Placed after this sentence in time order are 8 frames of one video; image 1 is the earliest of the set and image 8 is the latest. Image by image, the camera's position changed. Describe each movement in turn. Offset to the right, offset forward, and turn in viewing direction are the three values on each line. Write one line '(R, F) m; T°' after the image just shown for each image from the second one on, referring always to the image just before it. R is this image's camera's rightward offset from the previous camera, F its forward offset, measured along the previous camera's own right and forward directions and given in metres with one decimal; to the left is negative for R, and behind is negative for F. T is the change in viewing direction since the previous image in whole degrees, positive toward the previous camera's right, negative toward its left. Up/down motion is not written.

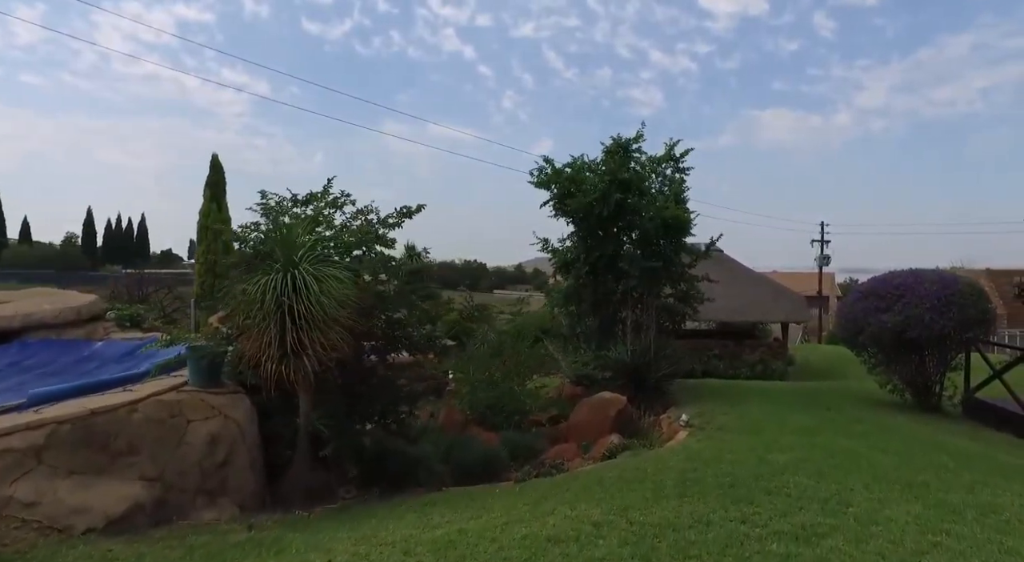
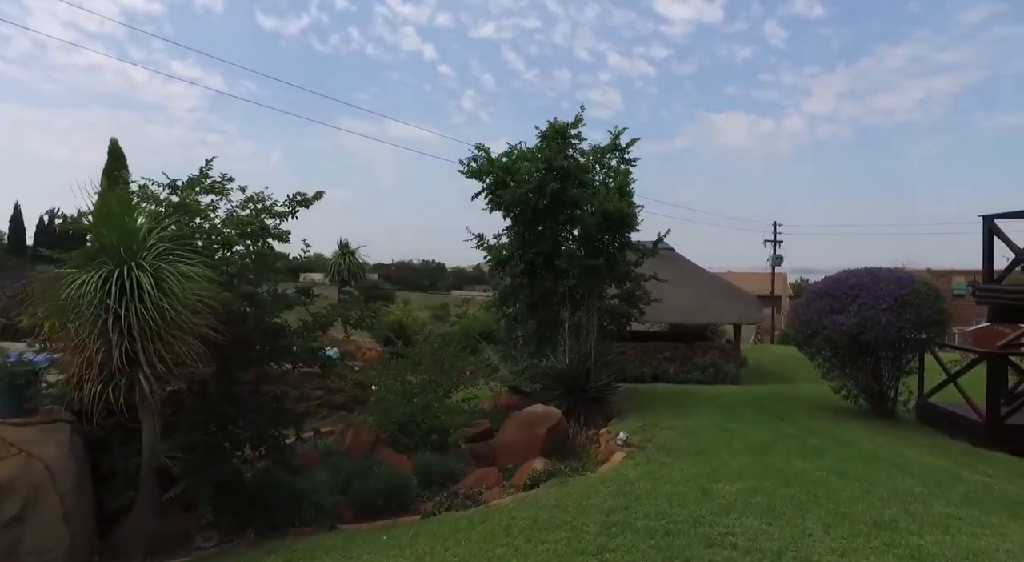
(+0.5, +1.0) m; +3°
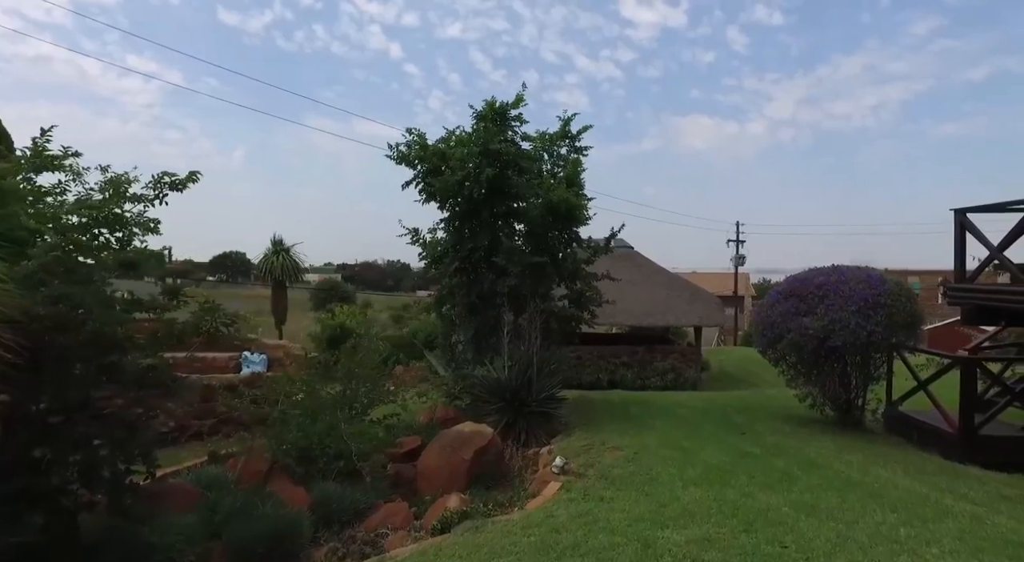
(+0.5, +1.1) m; +3°
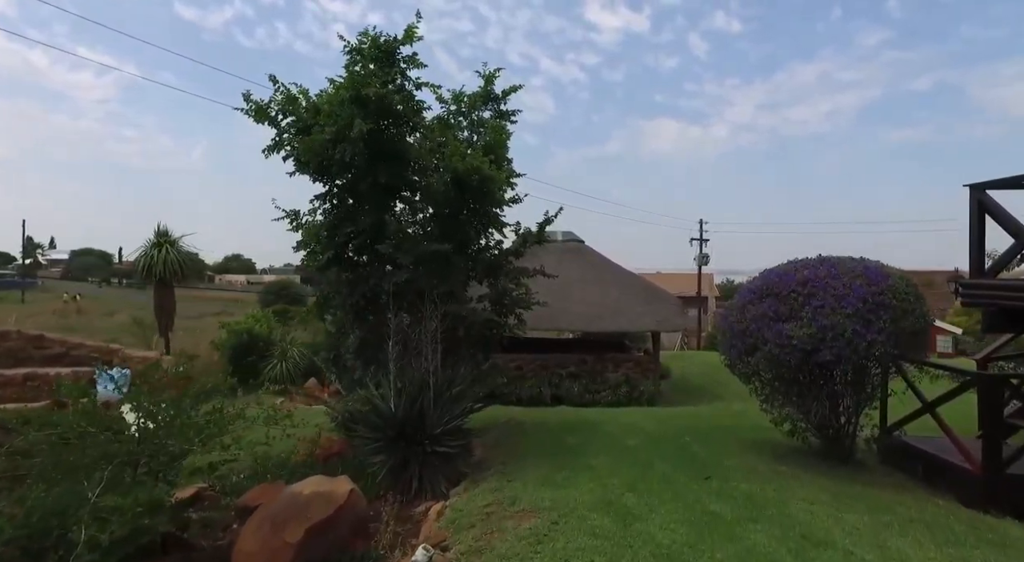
(+0.8, +2.2) m; +3°
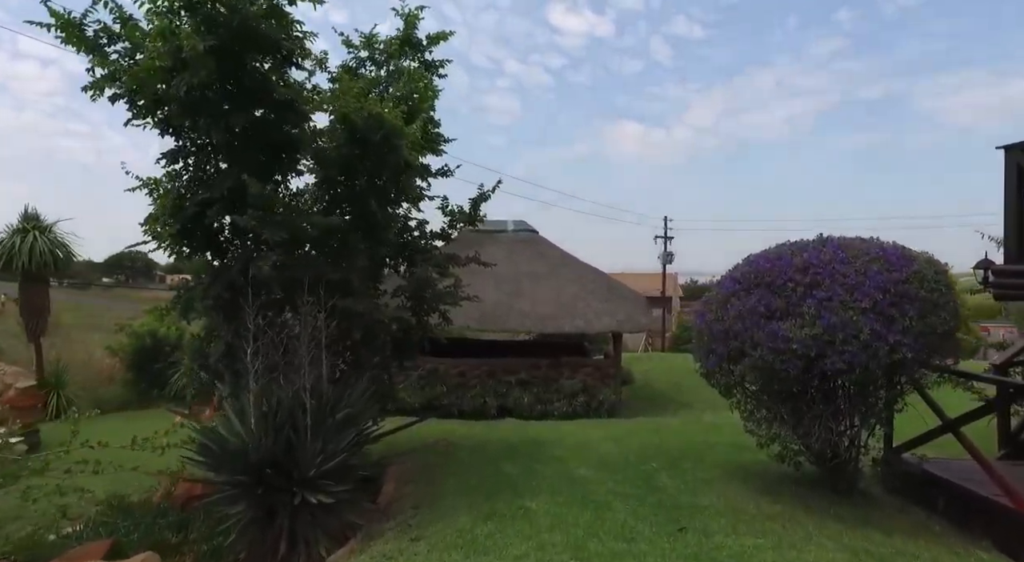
(+0.4, +1.7) m; +3°
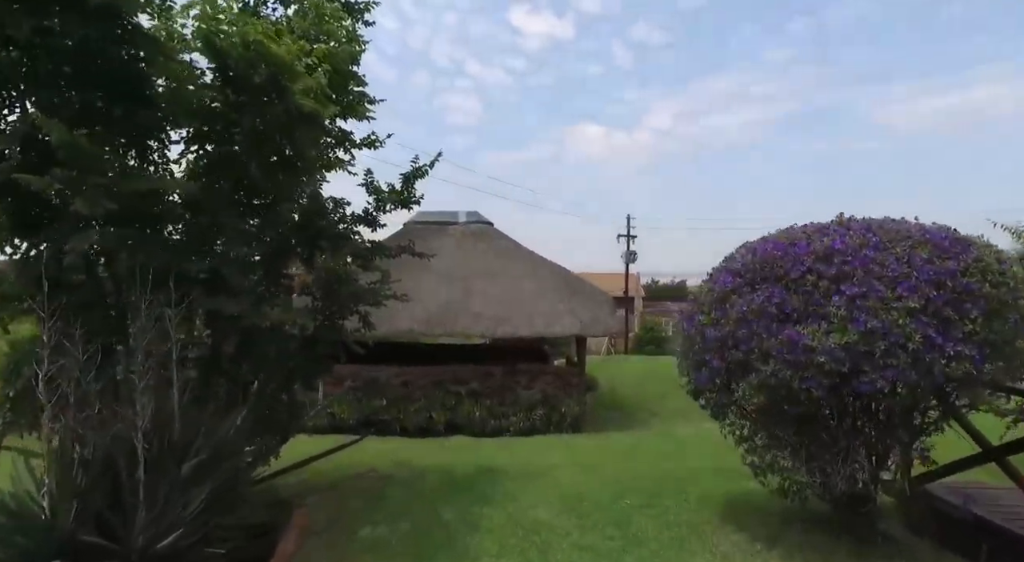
(+0.2, +1.4) m; +3°
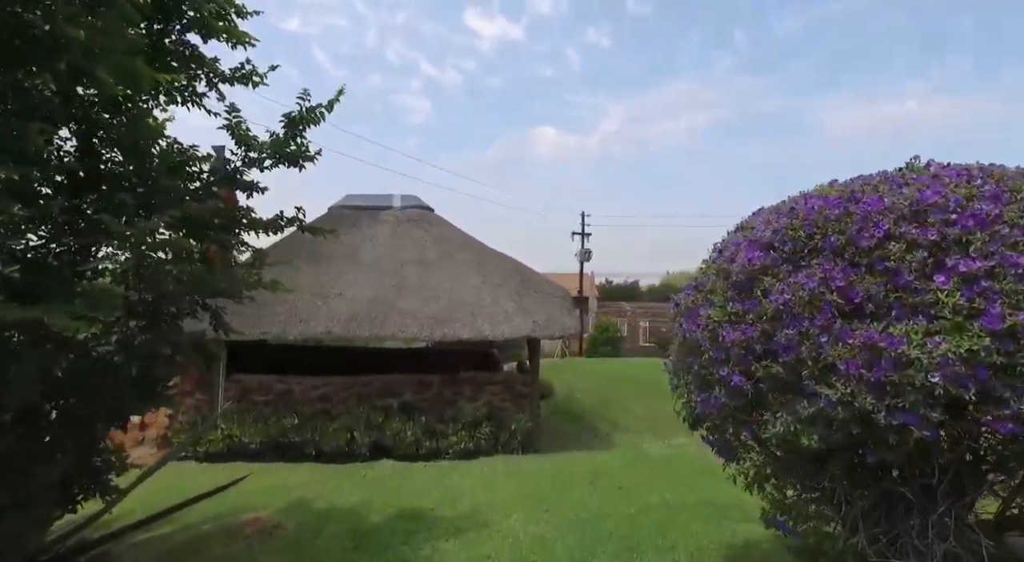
(+0.2, +1.7) m; +4°
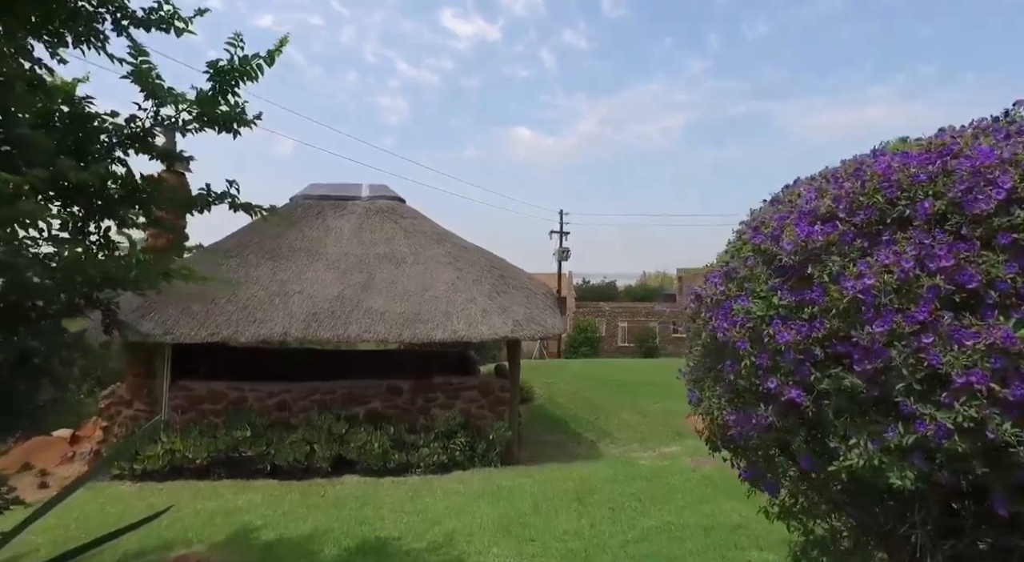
(0.0, +0.8) m; +2°
